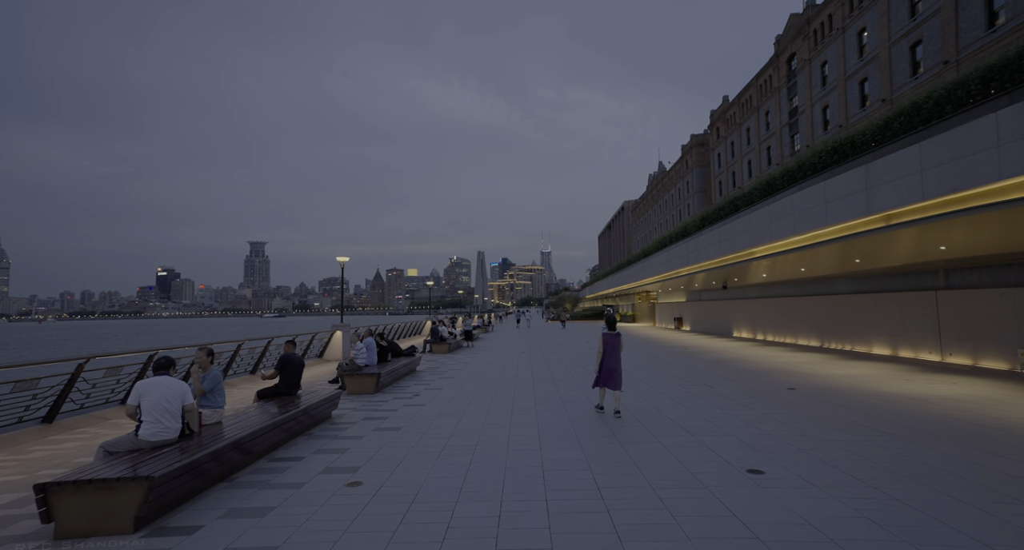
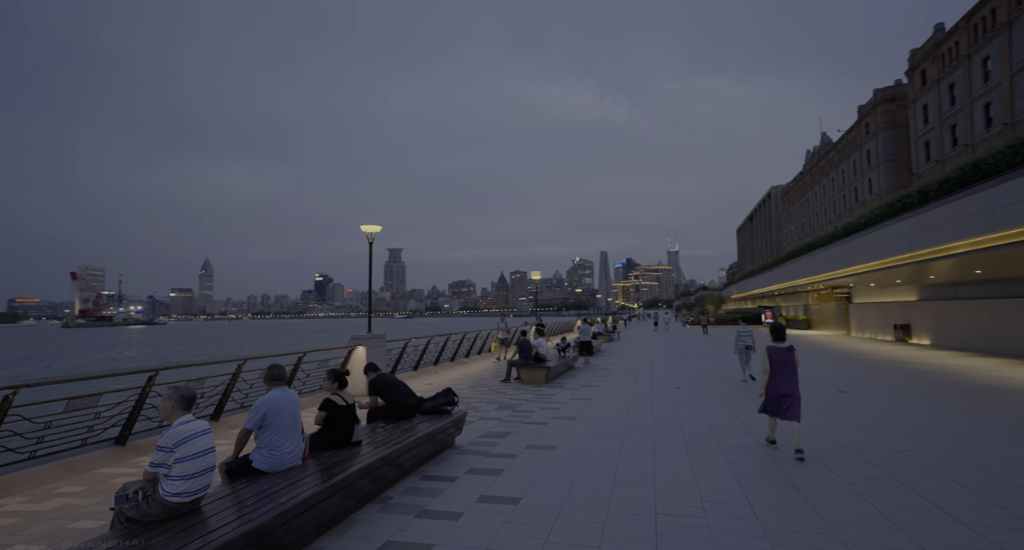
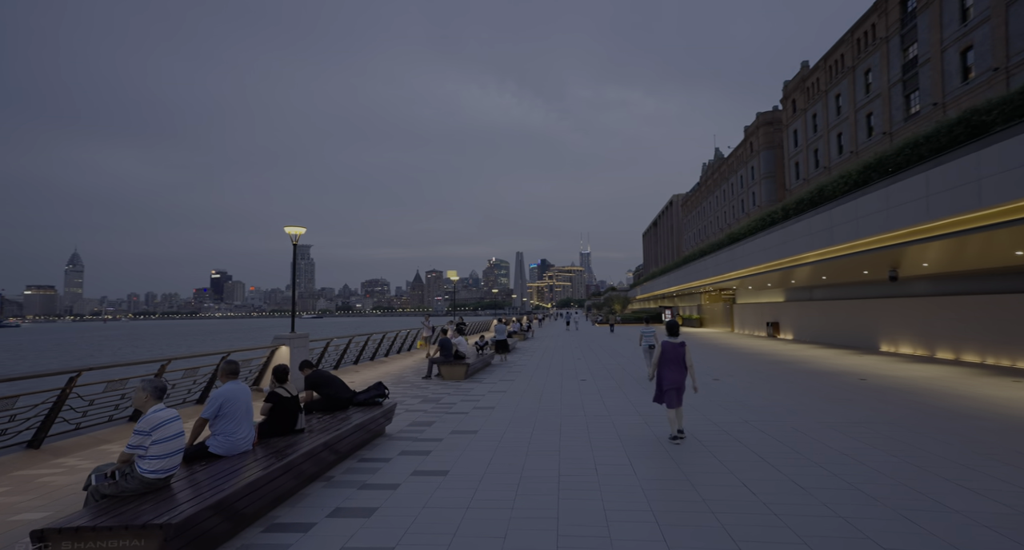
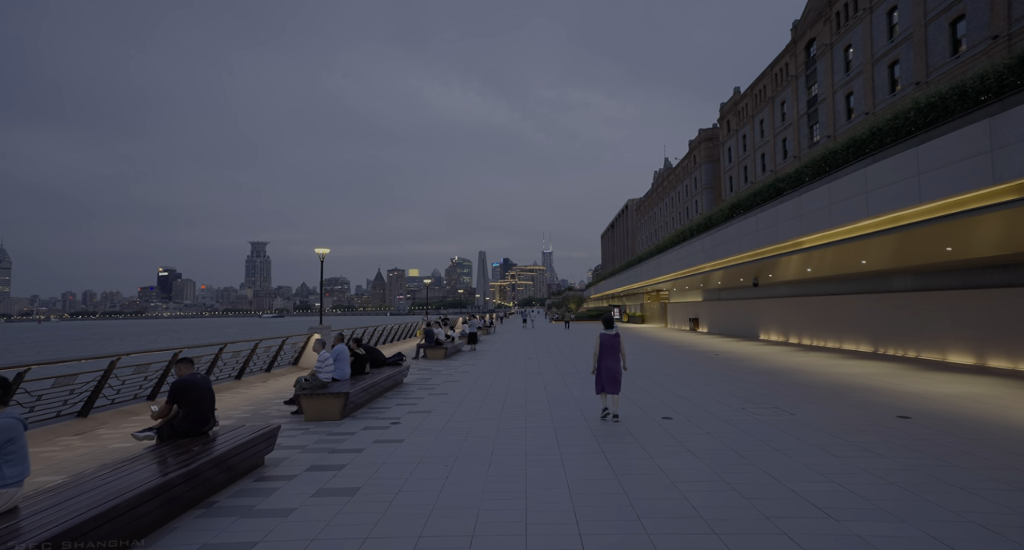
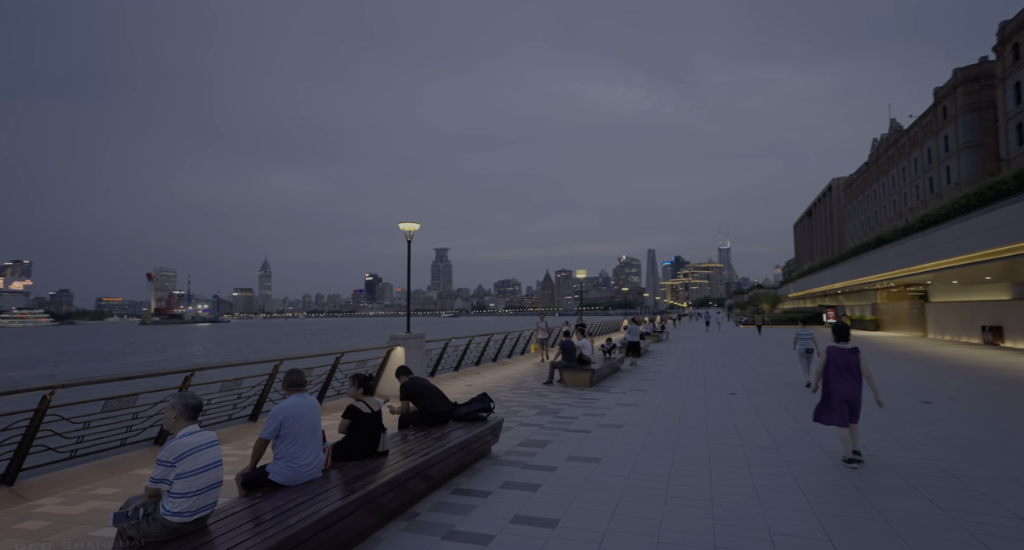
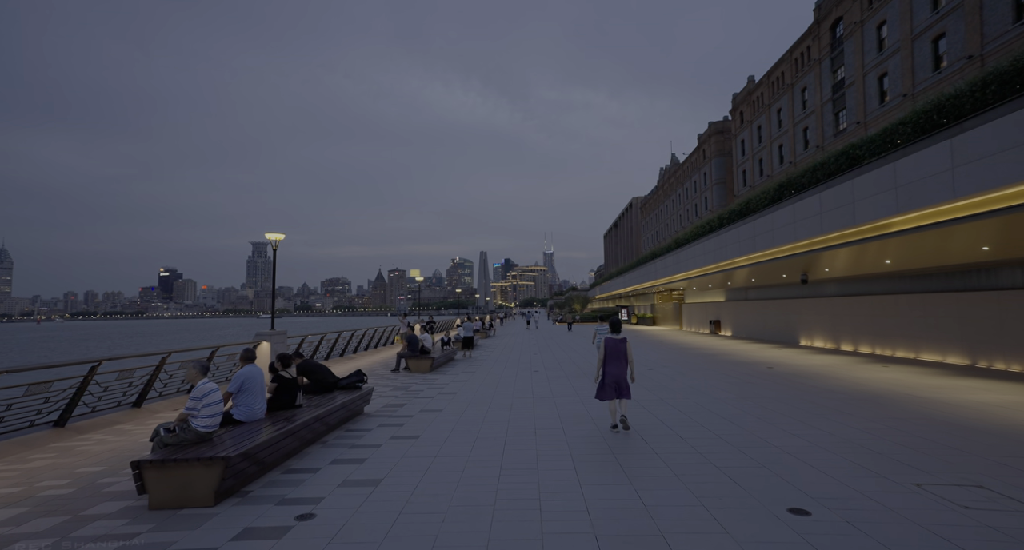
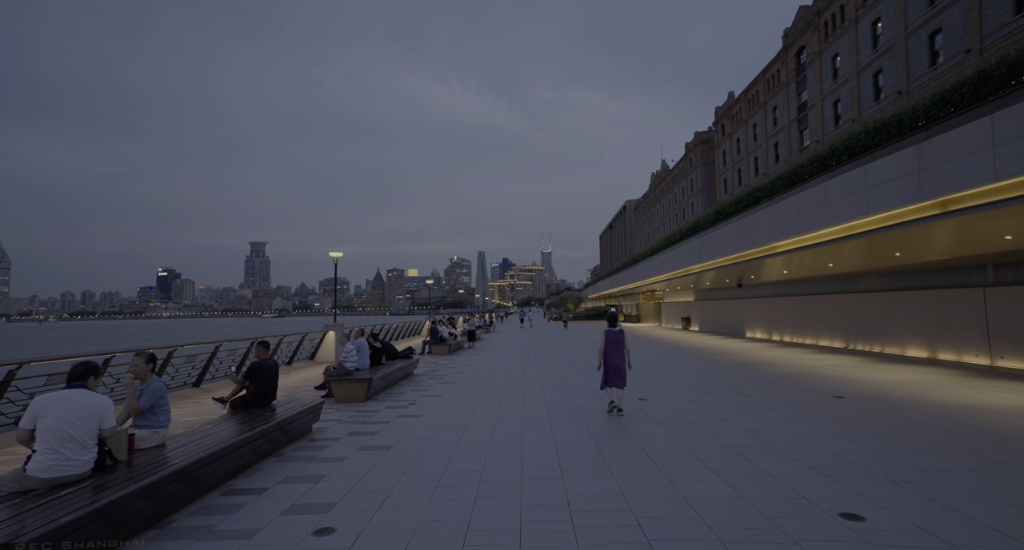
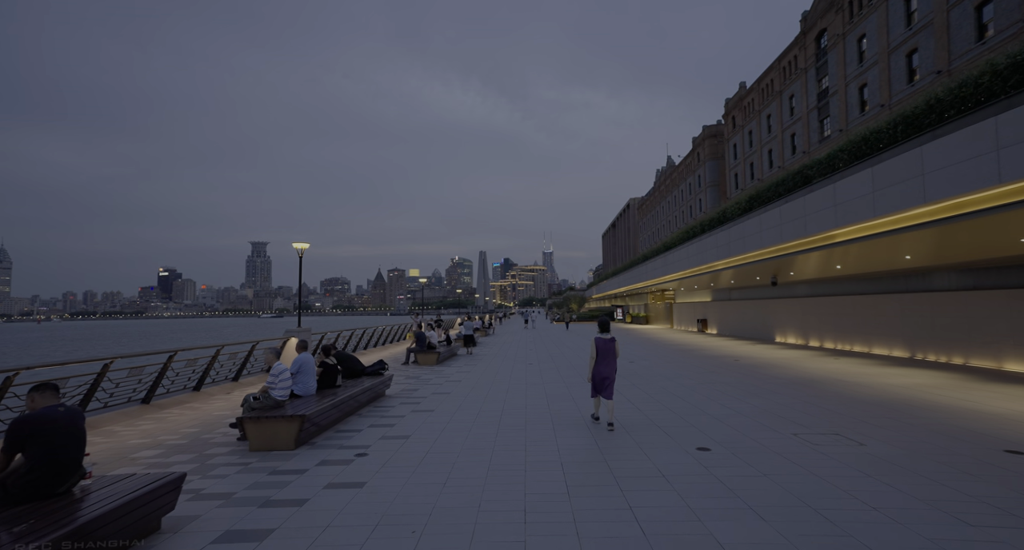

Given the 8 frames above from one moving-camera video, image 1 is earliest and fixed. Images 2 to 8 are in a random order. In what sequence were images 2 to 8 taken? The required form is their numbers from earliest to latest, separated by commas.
7, 4, 8, 6, 3, 2, 5
